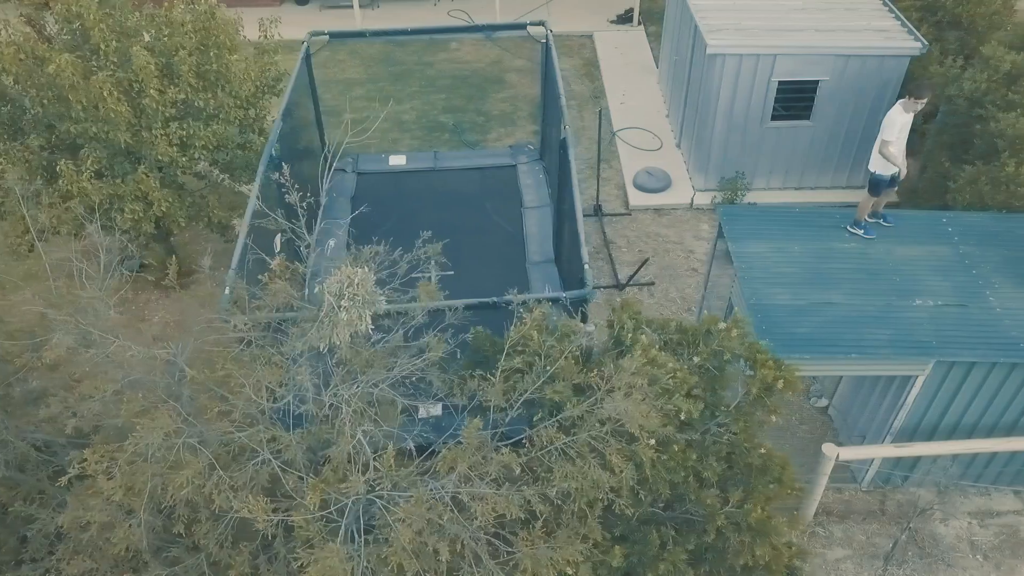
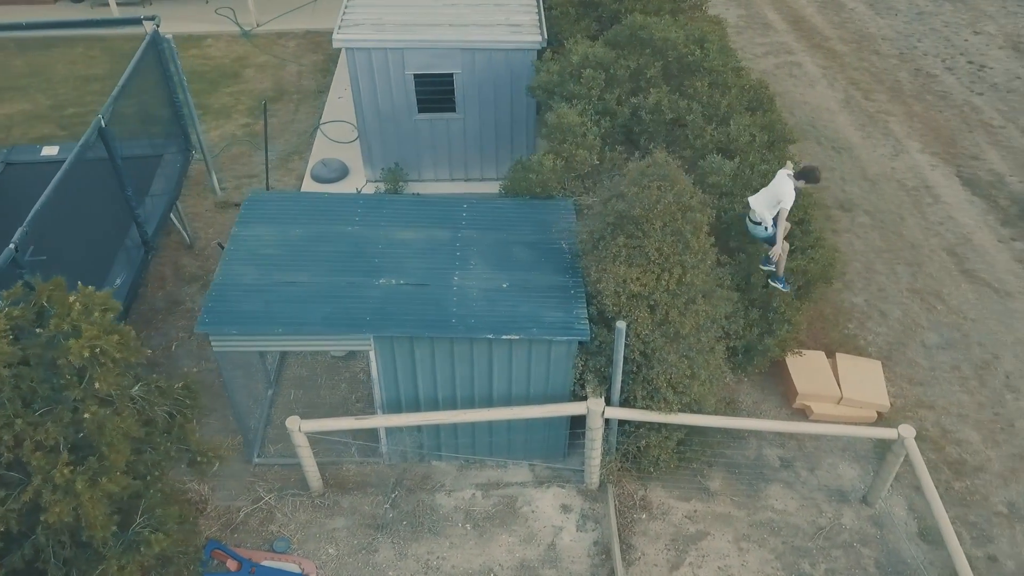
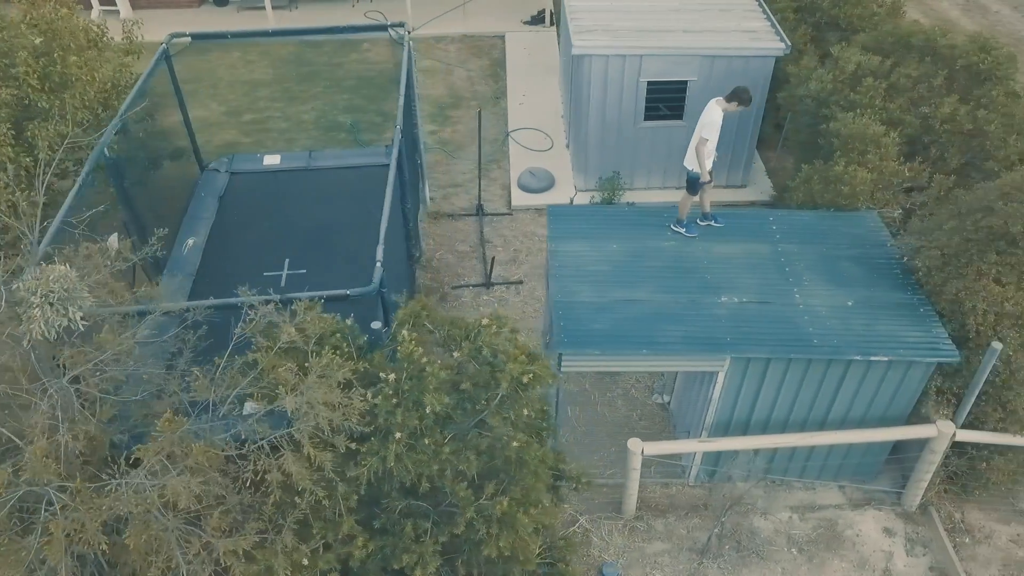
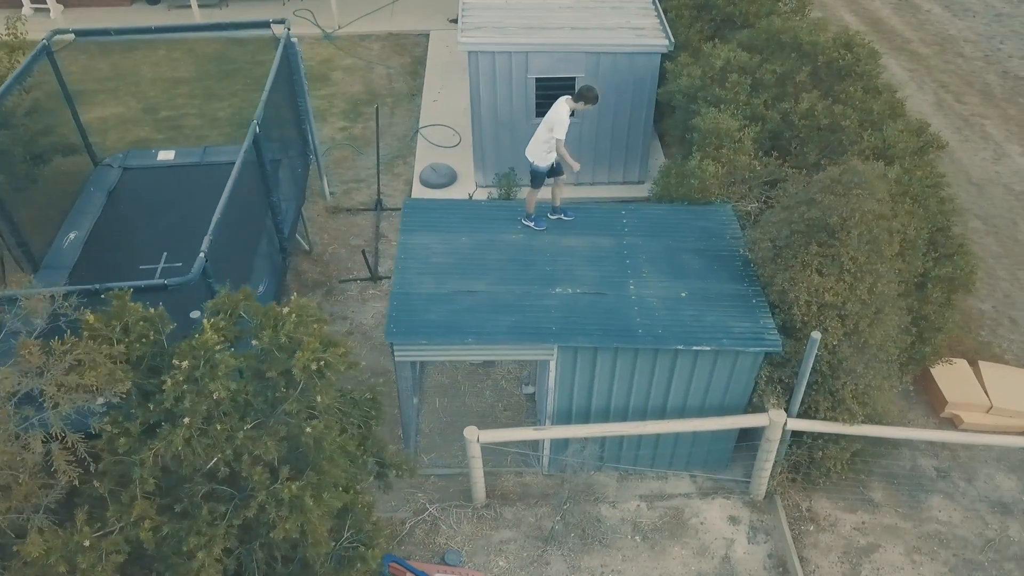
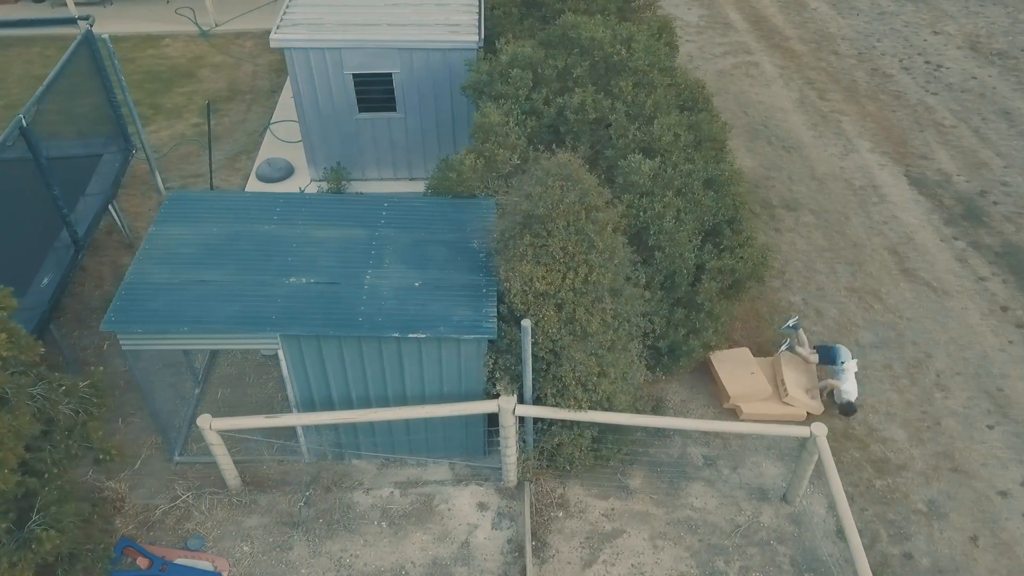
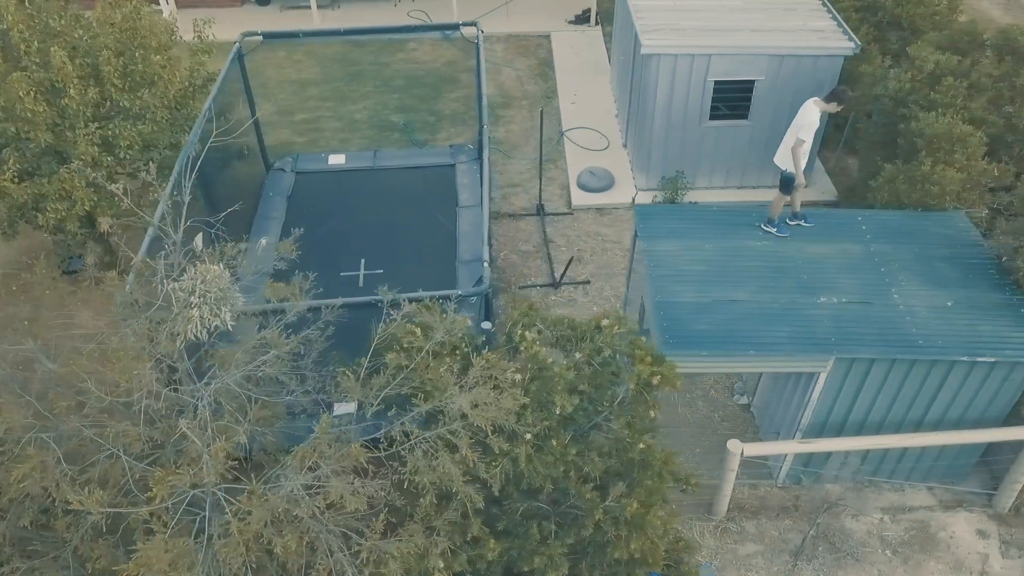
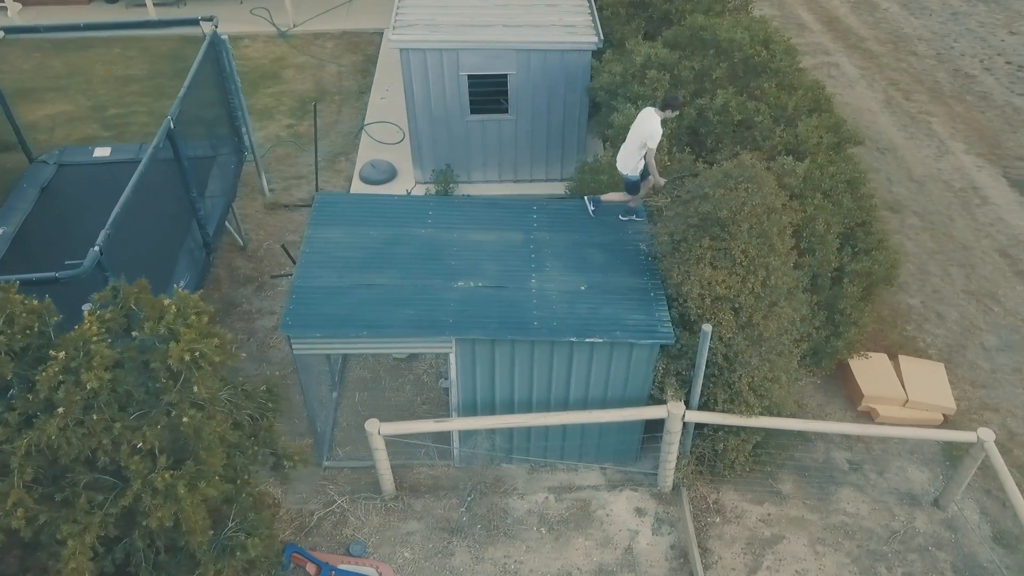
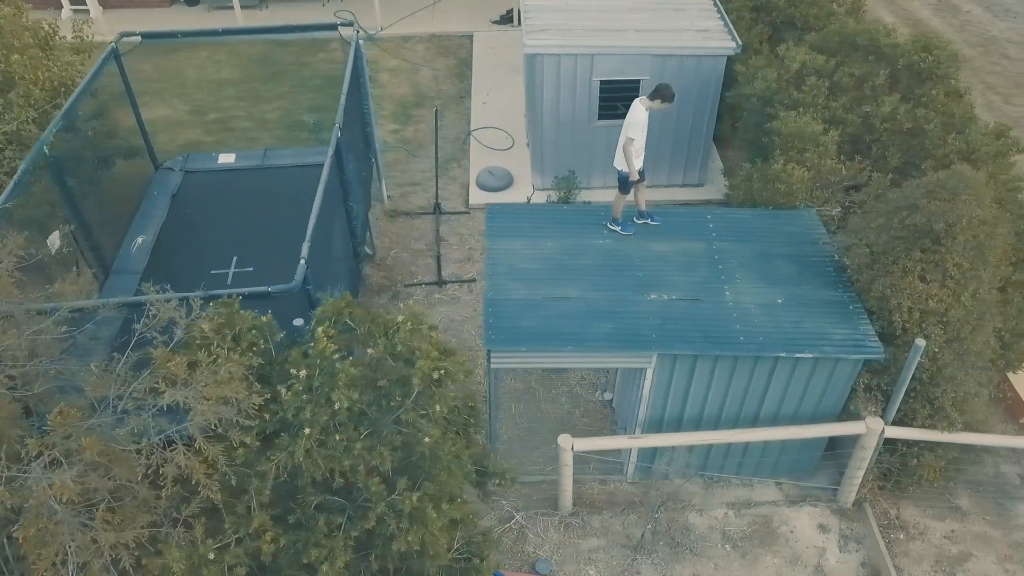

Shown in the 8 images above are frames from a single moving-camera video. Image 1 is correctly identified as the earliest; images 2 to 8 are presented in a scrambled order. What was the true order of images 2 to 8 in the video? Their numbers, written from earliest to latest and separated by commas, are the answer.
6, 3, 8, 4, 7, 2, 5
